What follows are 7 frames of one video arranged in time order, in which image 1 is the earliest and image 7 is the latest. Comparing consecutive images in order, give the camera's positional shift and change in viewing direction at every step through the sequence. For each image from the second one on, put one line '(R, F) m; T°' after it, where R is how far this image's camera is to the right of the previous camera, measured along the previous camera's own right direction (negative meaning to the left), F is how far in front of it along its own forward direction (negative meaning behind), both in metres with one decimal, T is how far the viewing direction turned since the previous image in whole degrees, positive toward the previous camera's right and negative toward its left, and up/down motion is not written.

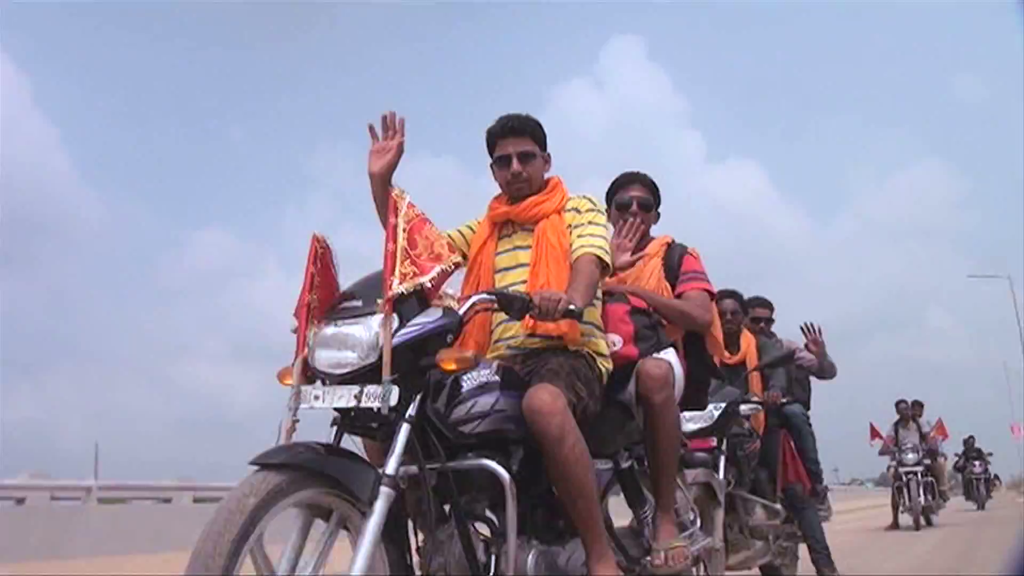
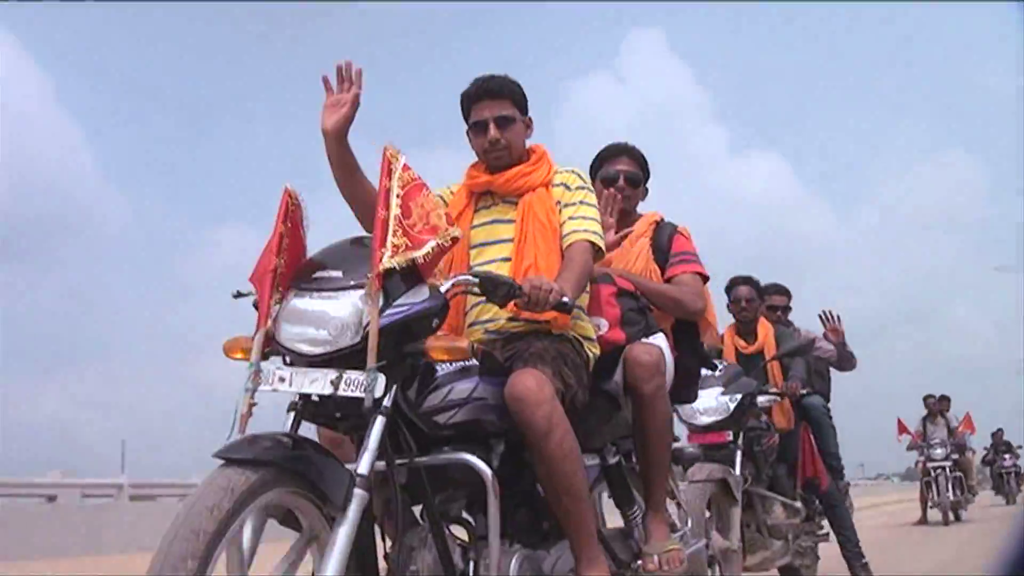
(+0.1, +0.3) m; -1°
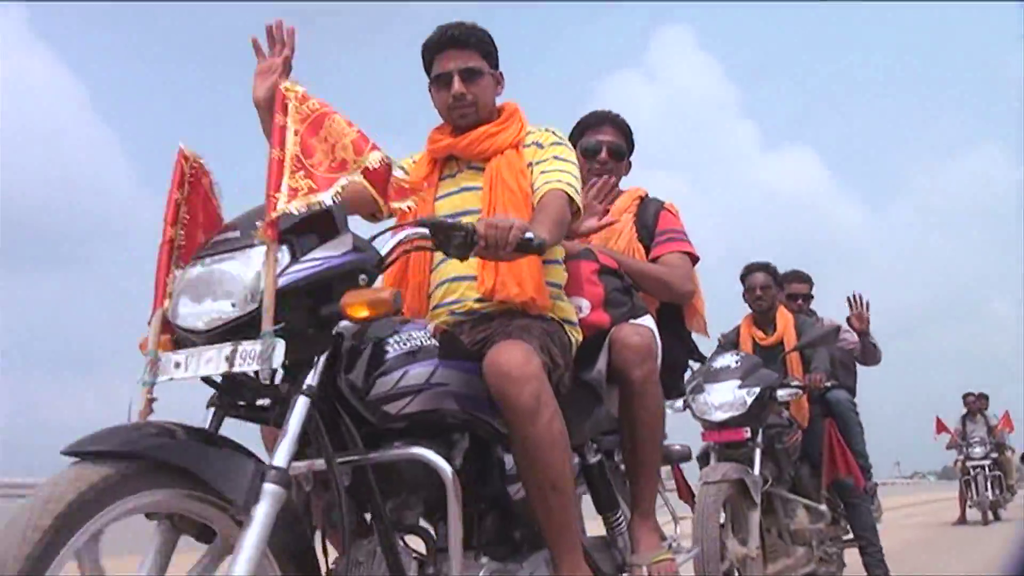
(+0.2, +0.3) m; -2°
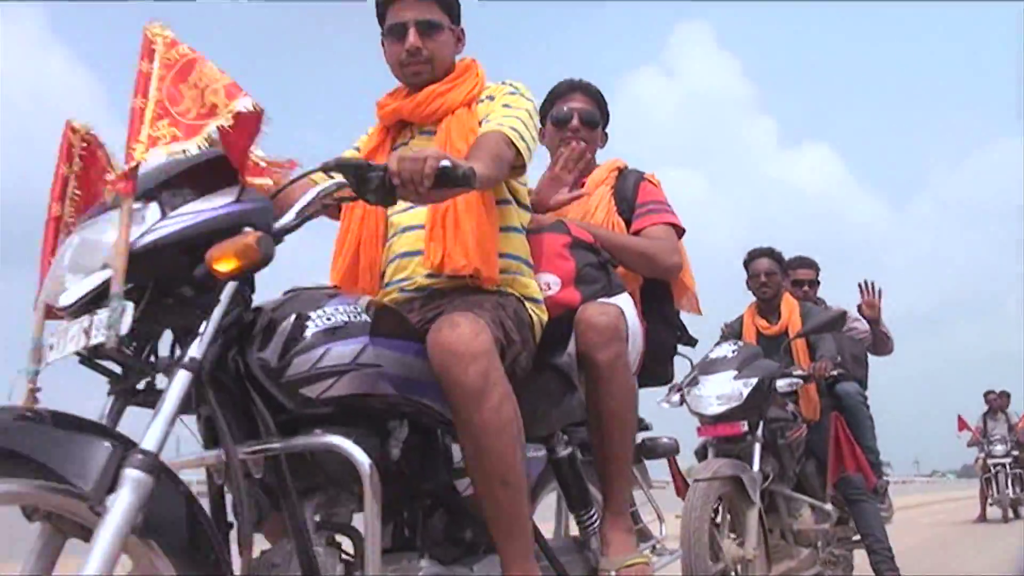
(+0.2, +0.3) m; -1°
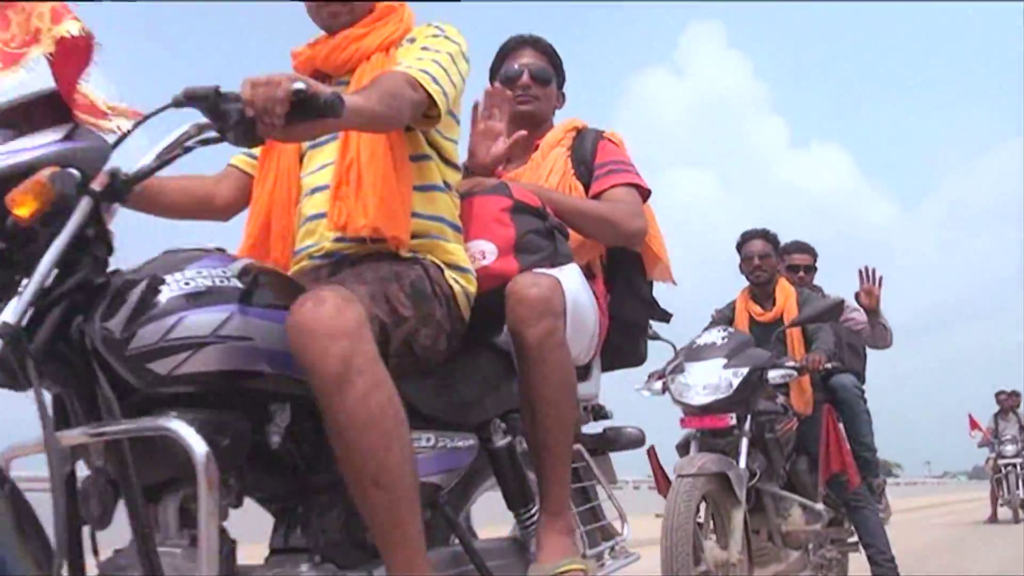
(+0.2, +0.3) m; -1°
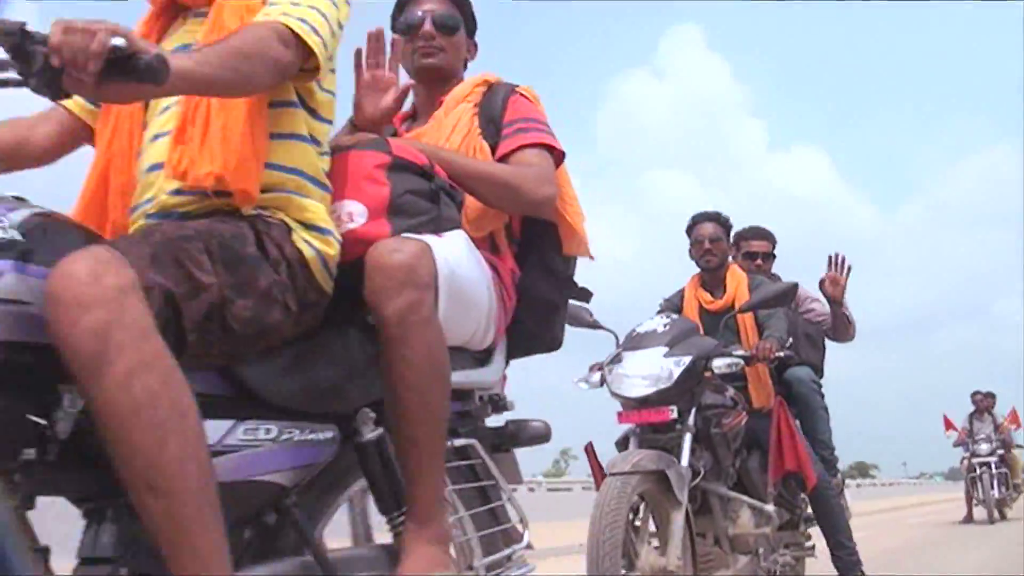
(+0.3, +0.3) m; +1°
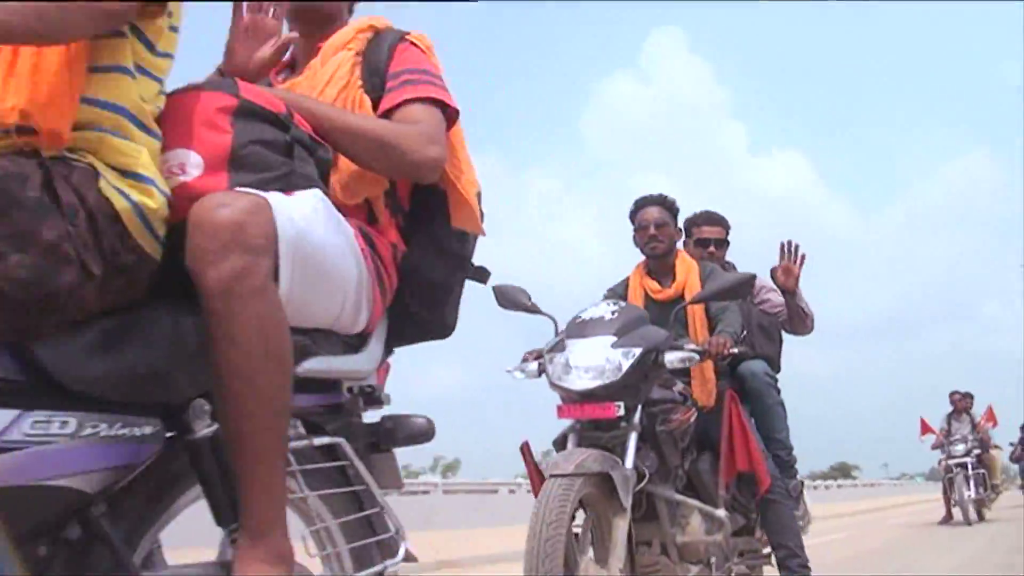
(+0.2, +0.3) m; +1°
